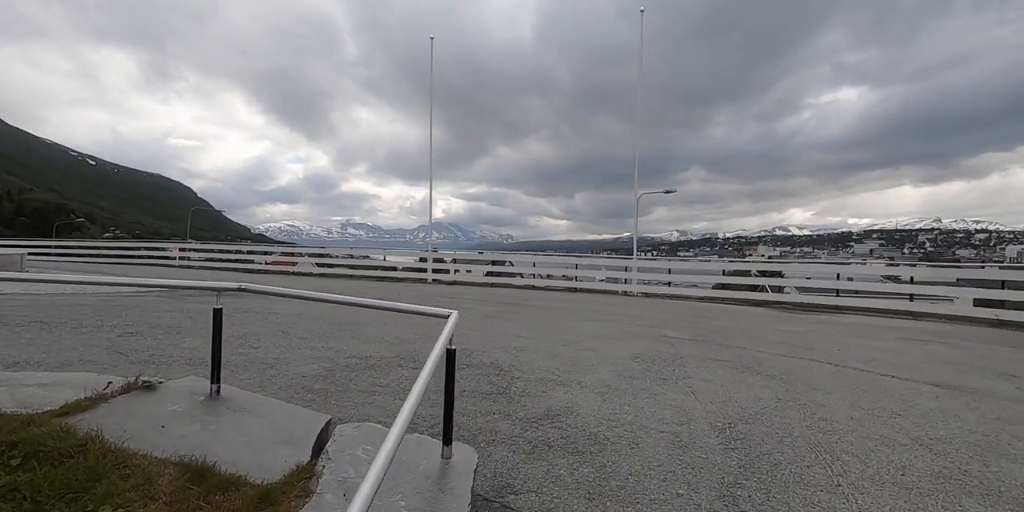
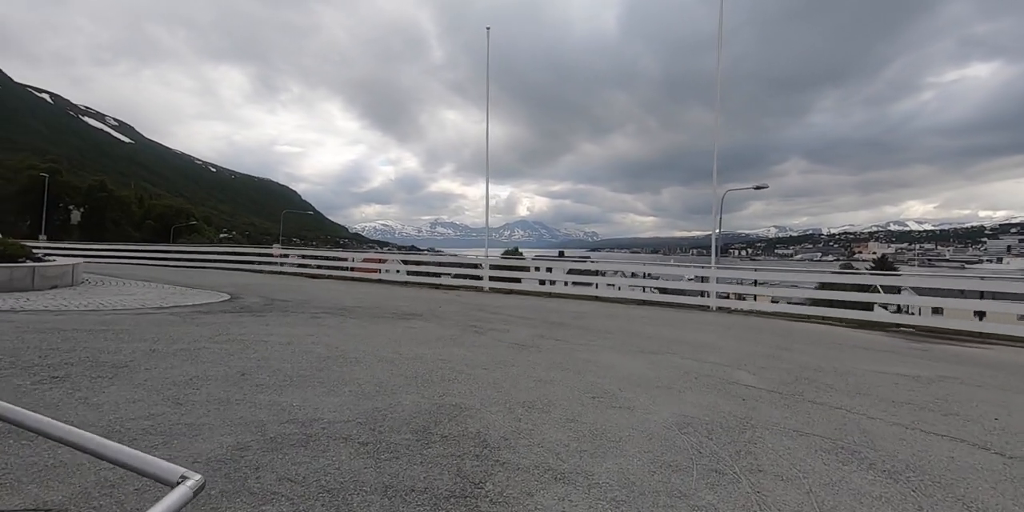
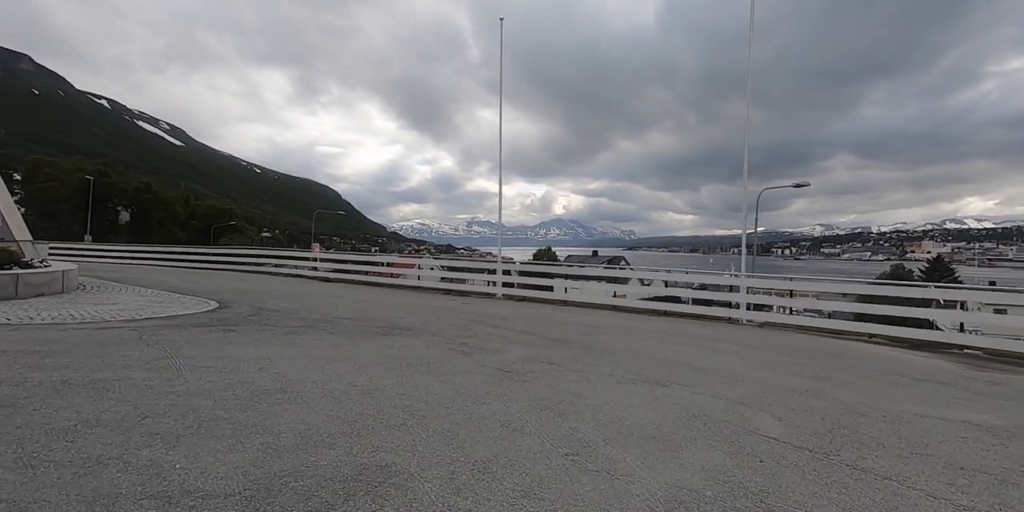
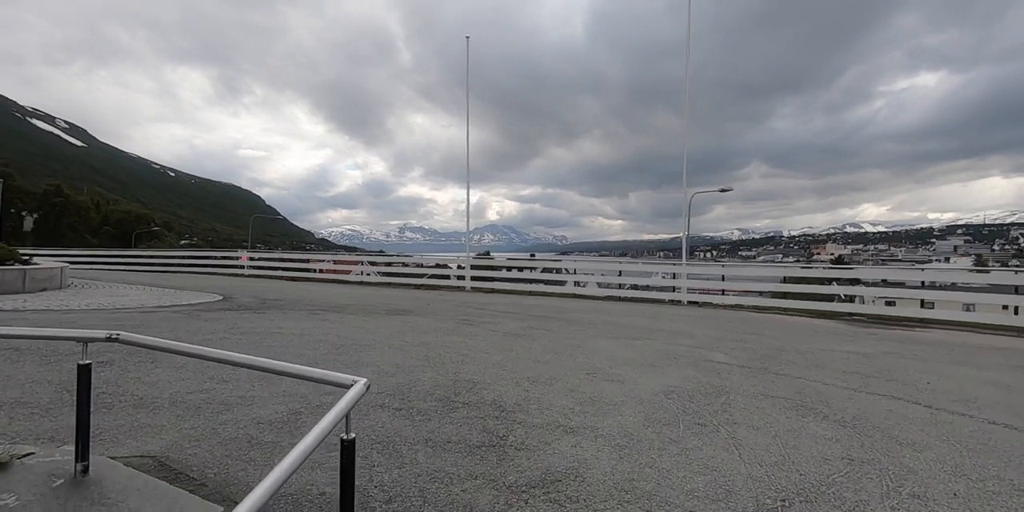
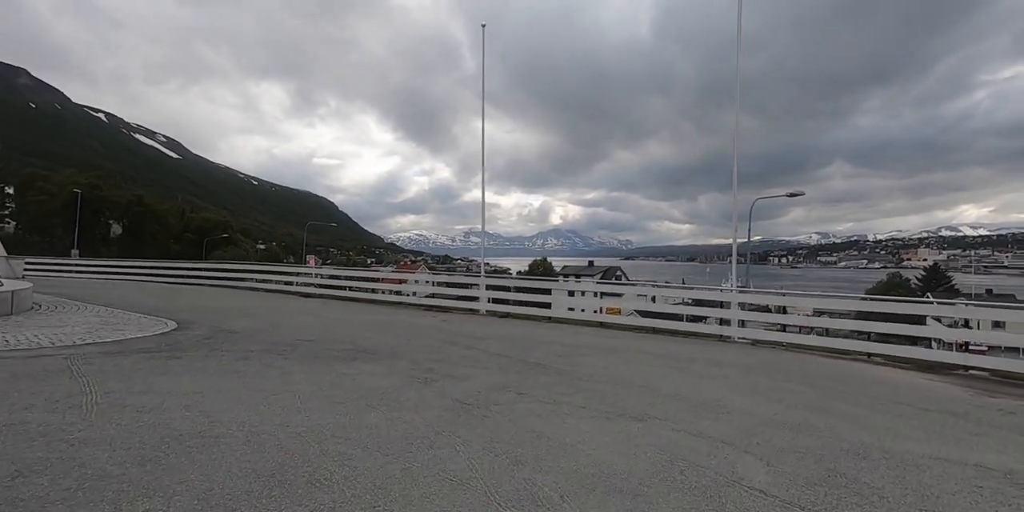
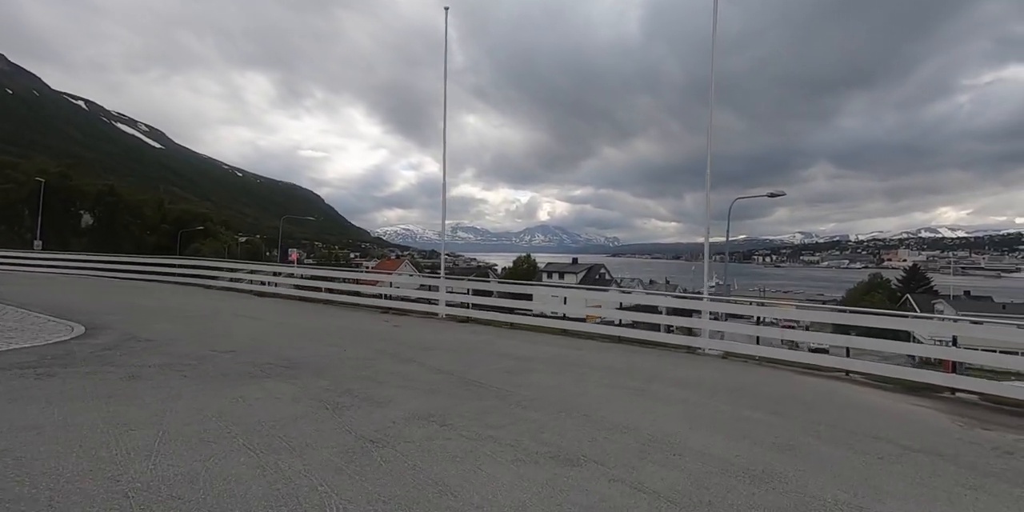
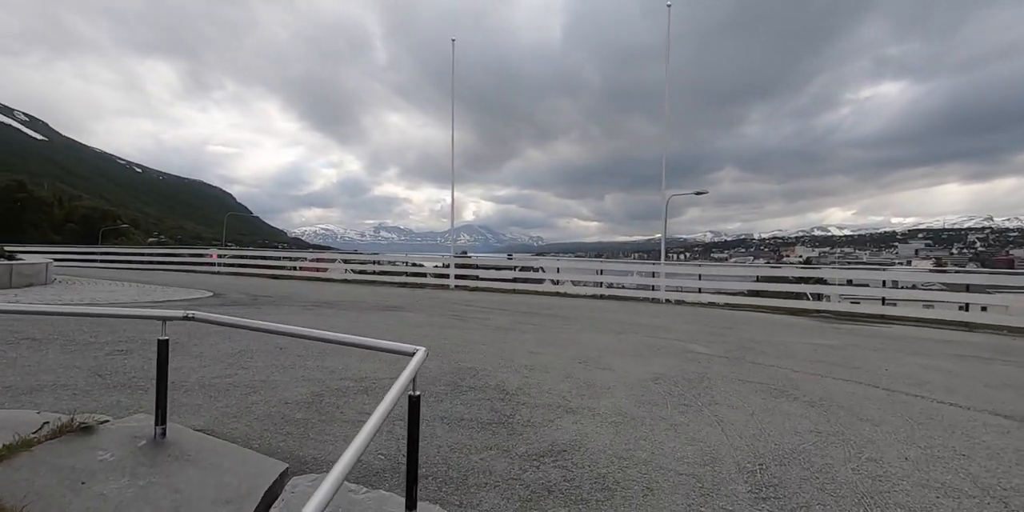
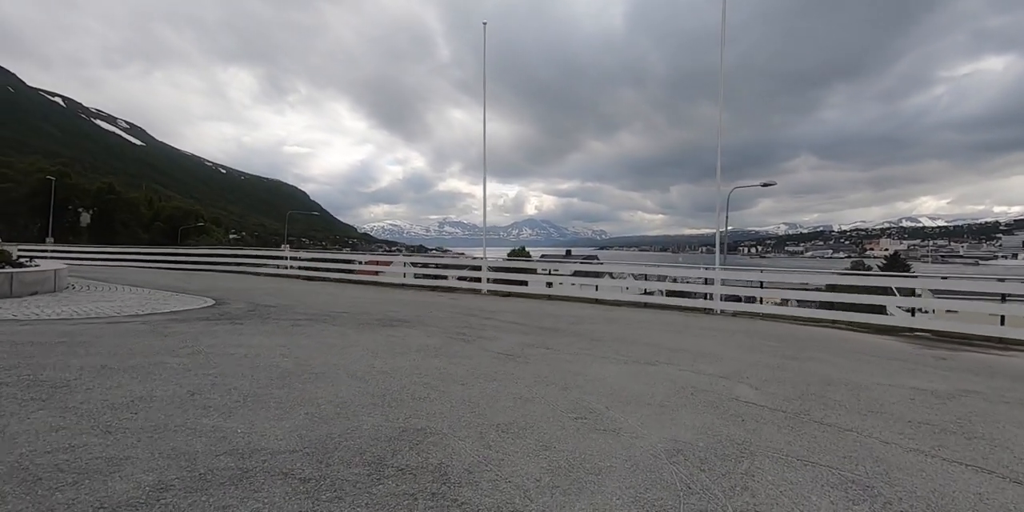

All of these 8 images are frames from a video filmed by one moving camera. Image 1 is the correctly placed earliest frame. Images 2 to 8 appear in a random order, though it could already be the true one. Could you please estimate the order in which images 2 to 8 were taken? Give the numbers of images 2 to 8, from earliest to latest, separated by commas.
7, 4, 2, 8, 3, 5, 6
